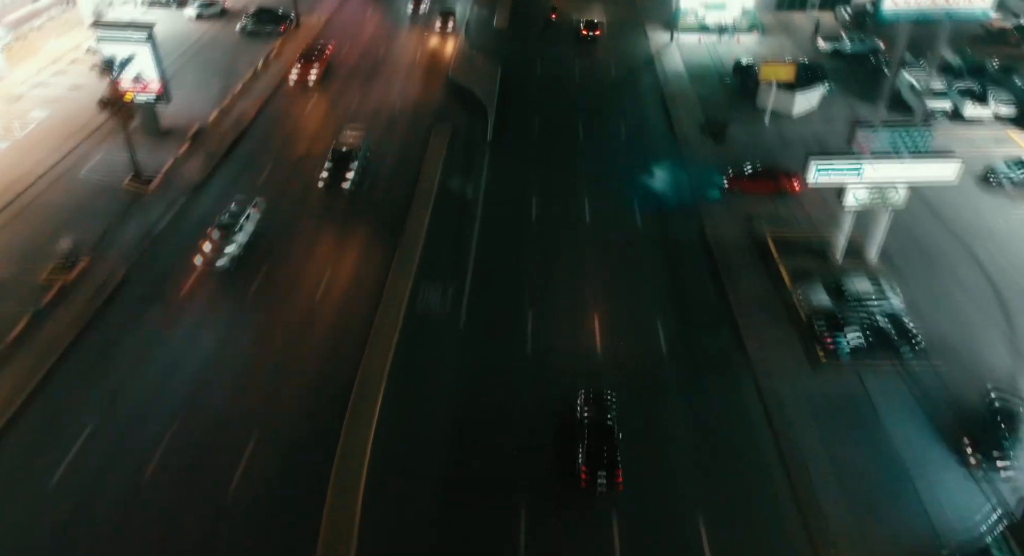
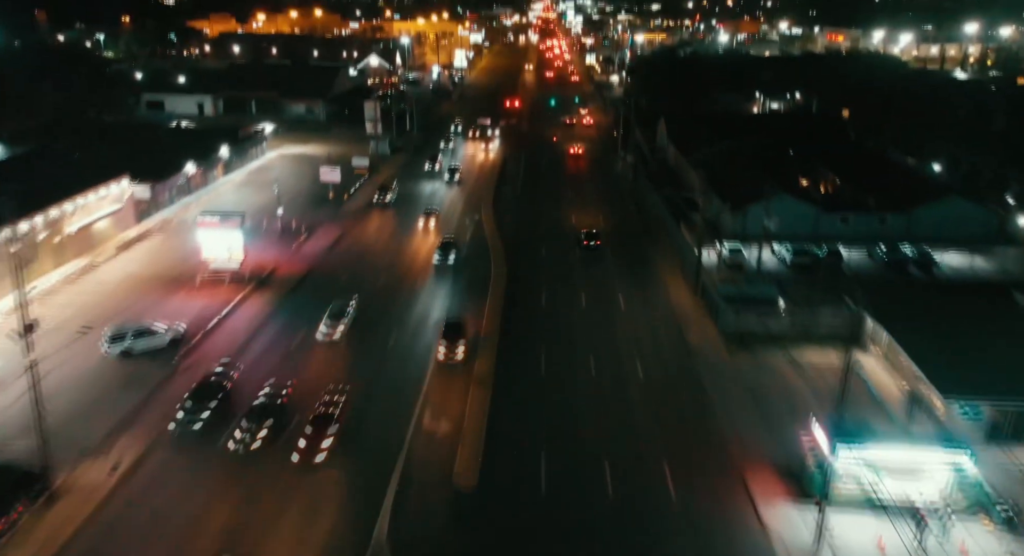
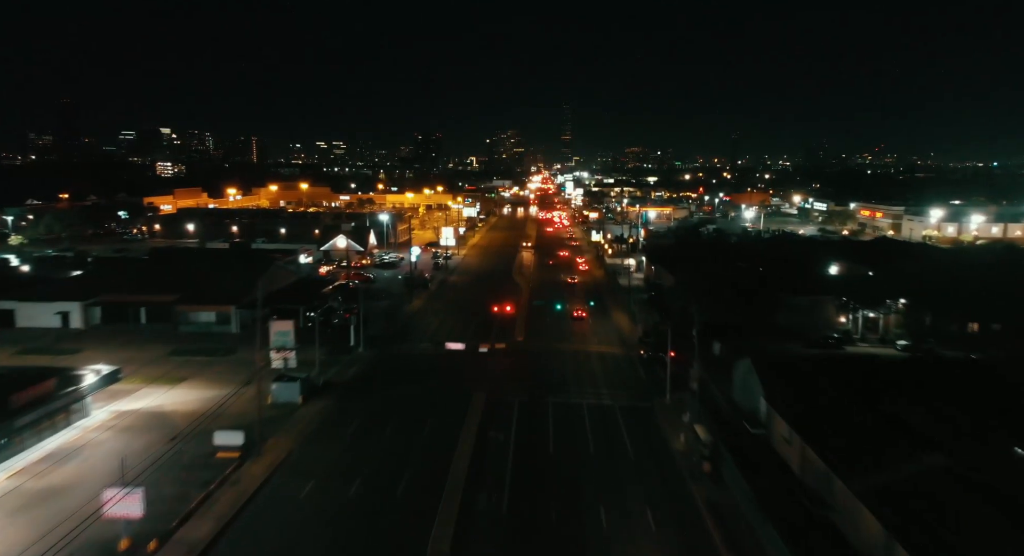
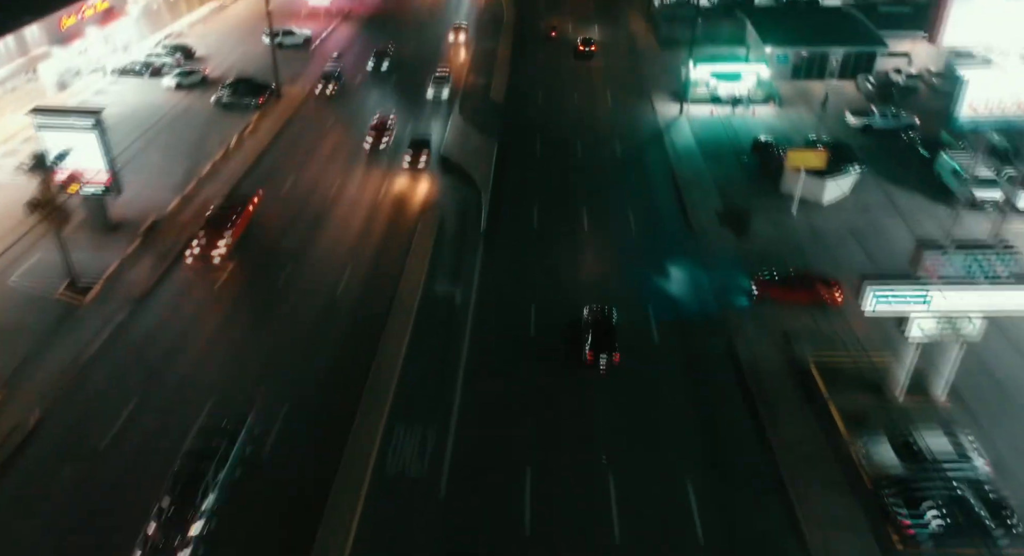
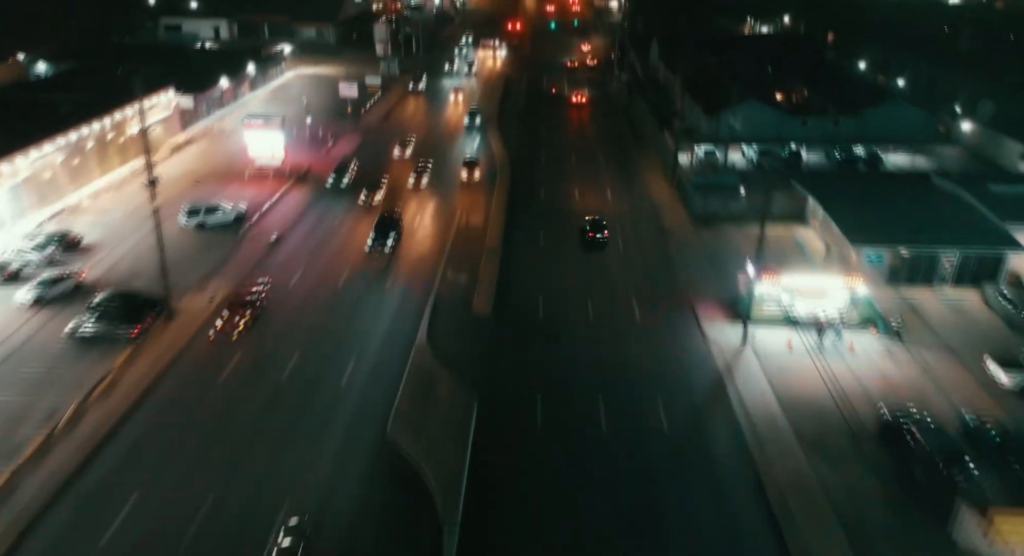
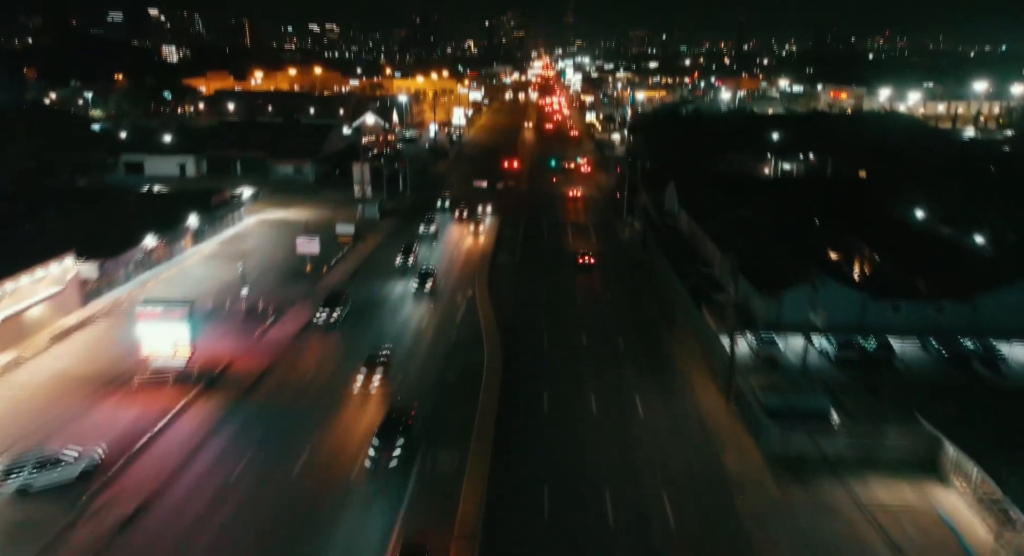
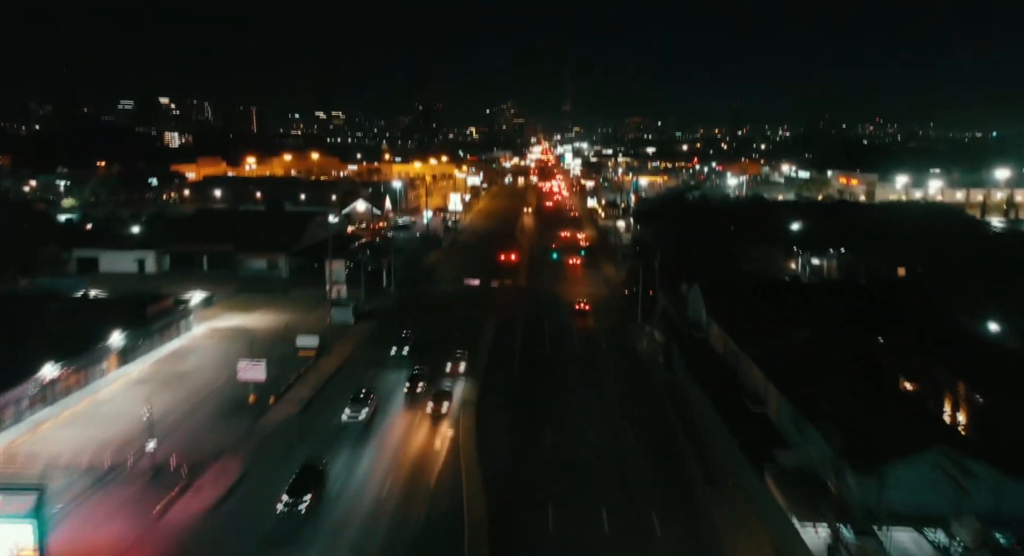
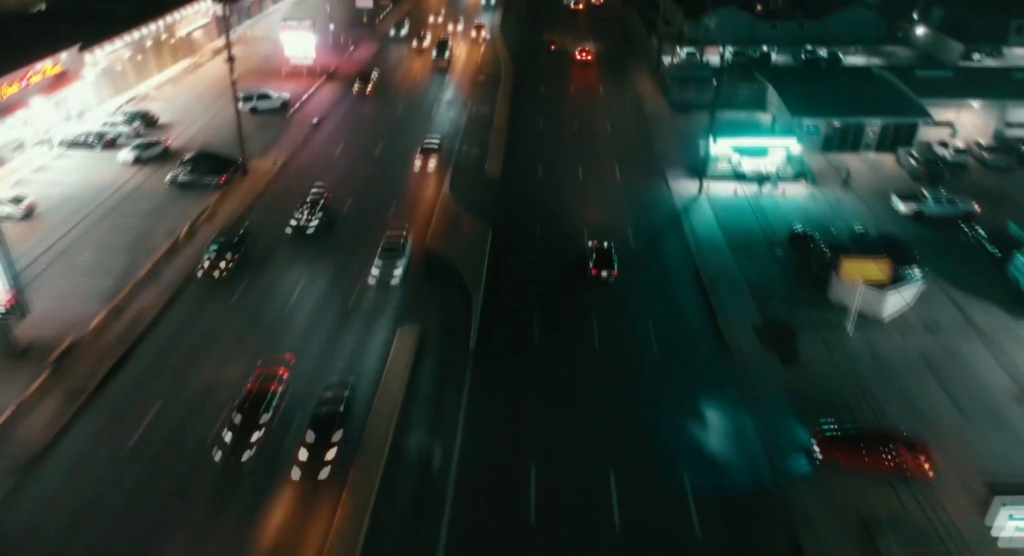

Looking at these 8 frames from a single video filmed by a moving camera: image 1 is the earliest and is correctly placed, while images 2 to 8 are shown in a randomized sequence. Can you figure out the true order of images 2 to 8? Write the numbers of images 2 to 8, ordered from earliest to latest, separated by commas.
4, 8, 5, 2, 6, 7, 3
